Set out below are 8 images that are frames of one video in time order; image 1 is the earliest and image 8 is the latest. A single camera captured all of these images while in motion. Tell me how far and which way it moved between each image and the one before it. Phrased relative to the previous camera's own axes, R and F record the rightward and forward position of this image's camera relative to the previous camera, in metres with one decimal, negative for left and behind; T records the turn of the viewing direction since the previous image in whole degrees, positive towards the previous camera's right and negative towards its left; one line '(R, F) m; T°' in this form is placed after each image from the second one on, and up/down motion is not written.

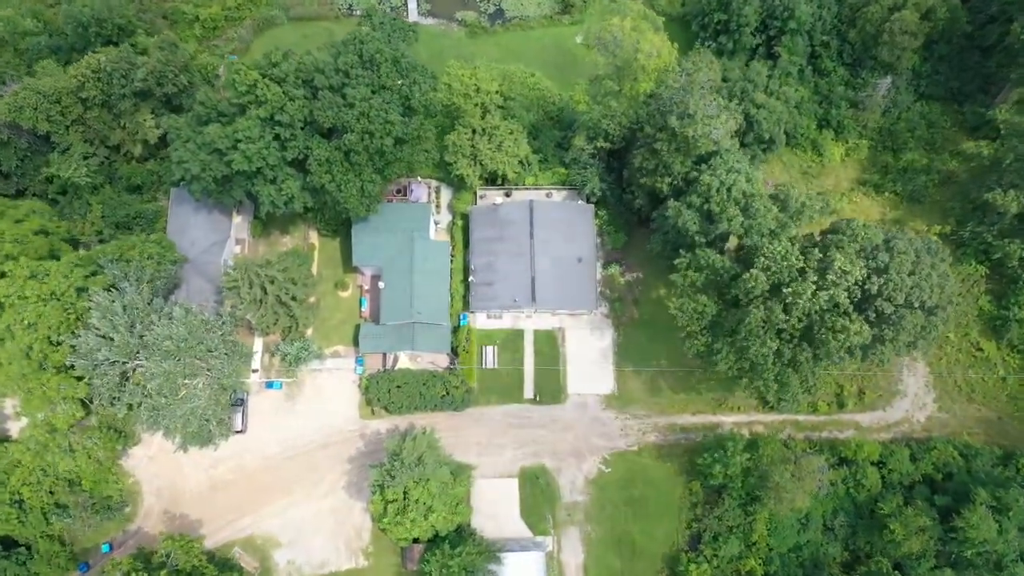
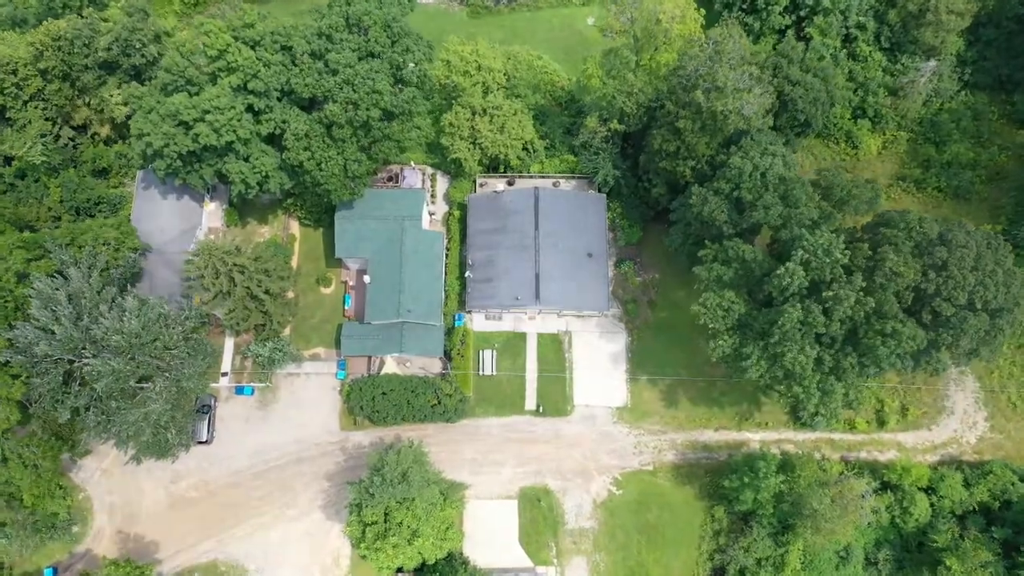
(+0.1, +6.5) m; 0°
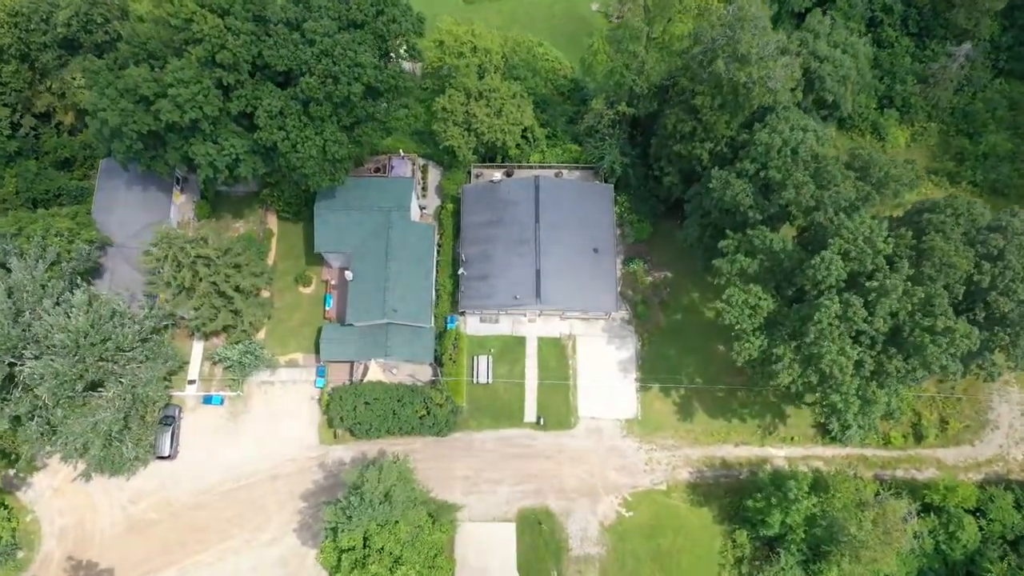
(+0.1, +5.1) m; 0°
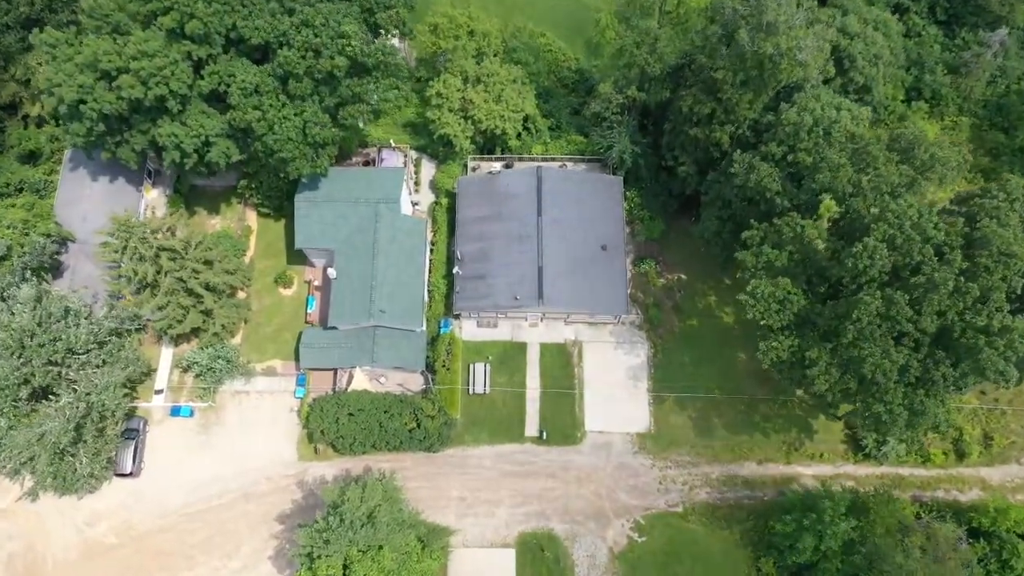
(0.0, +4.4) m; 0°
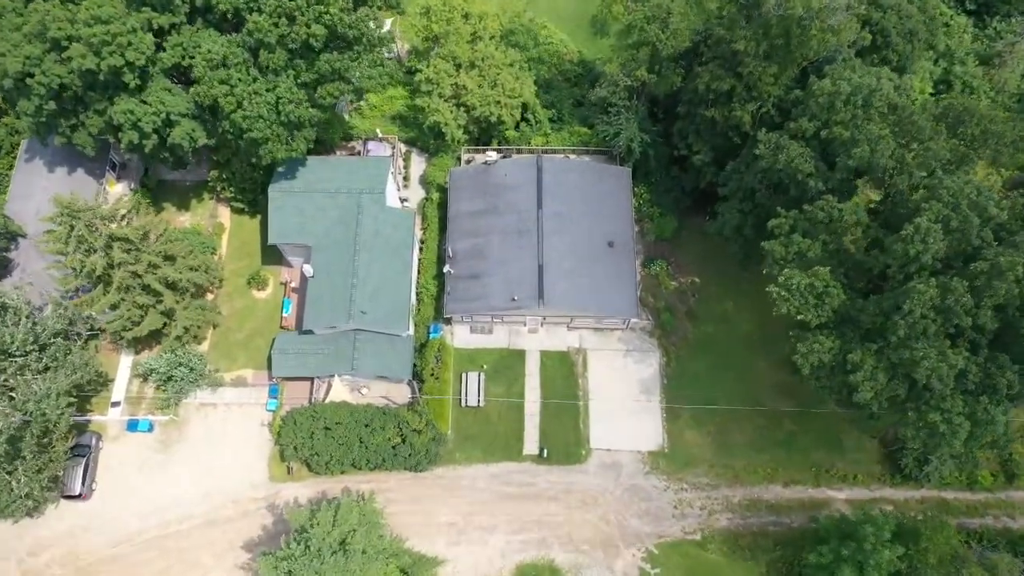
(+0.1, +4.4) m; 0°
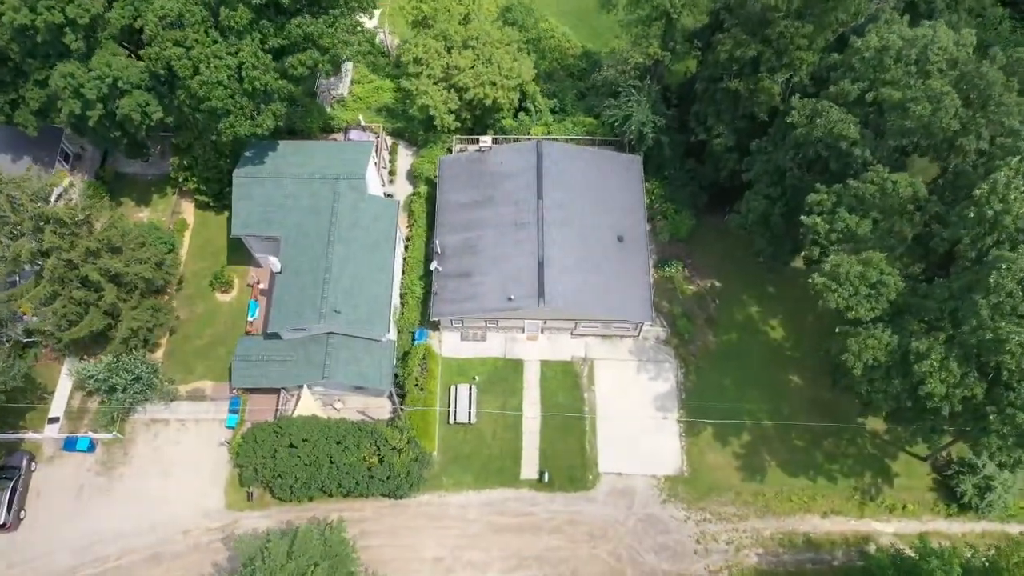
(+0.2, +4.9) m; 0°
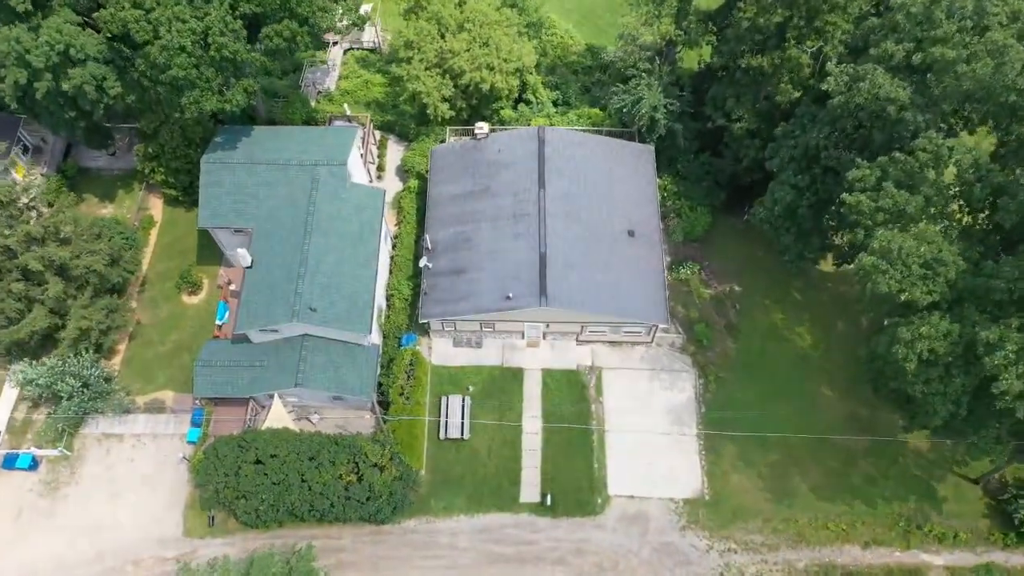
(+0.1, +3.7) m; 0°
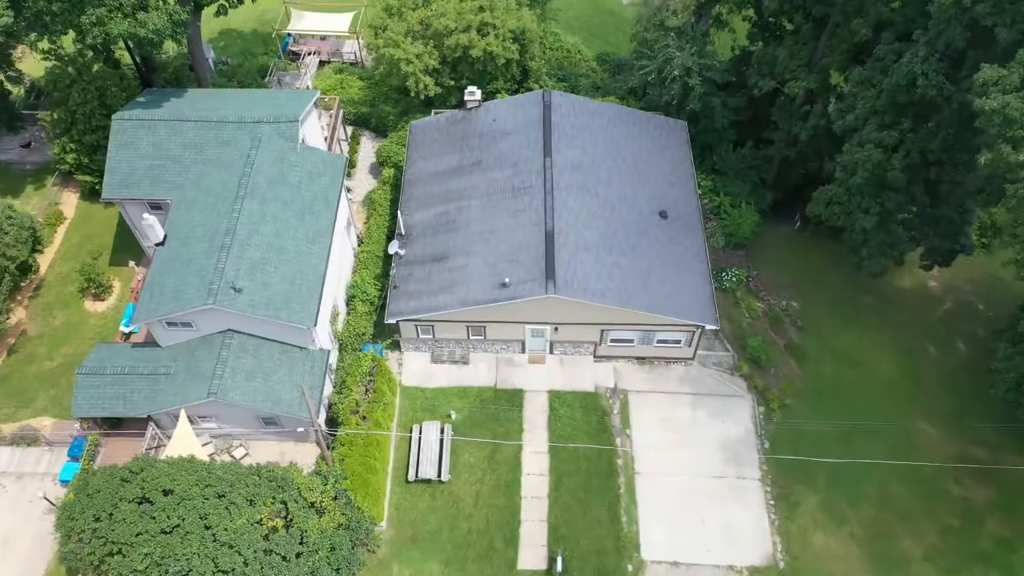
(+0.1, +7.8) m; 0°
